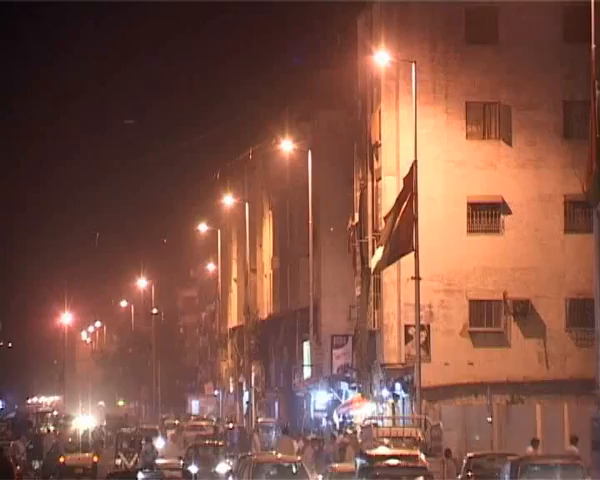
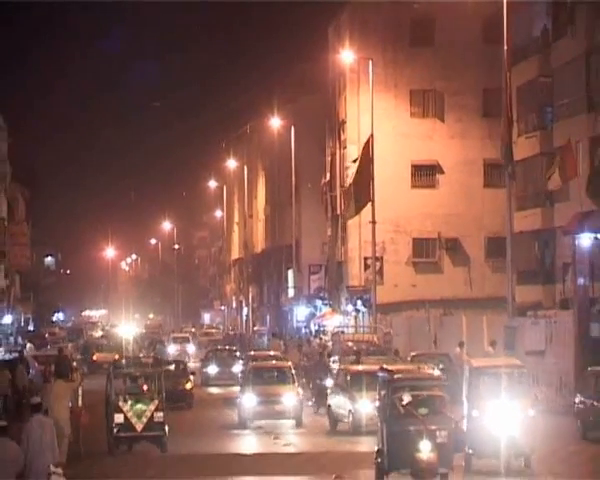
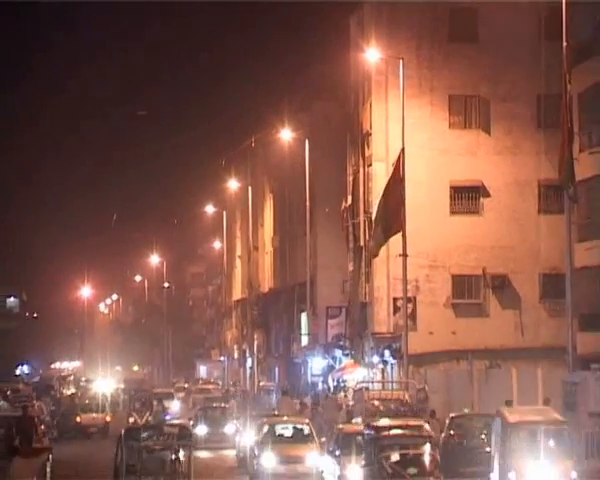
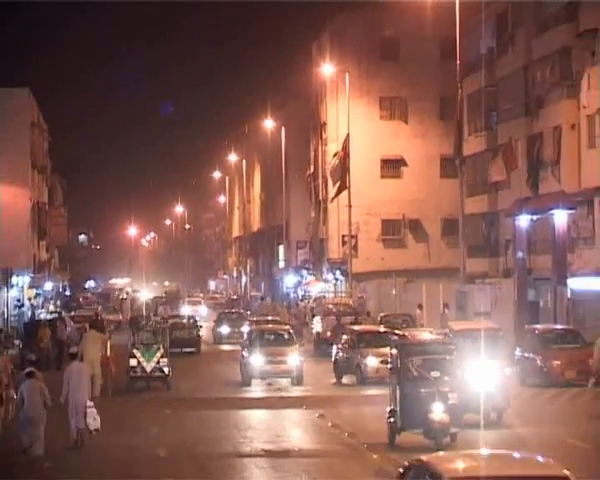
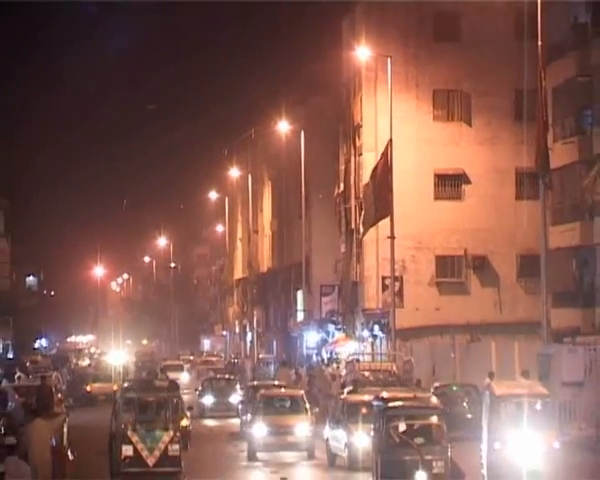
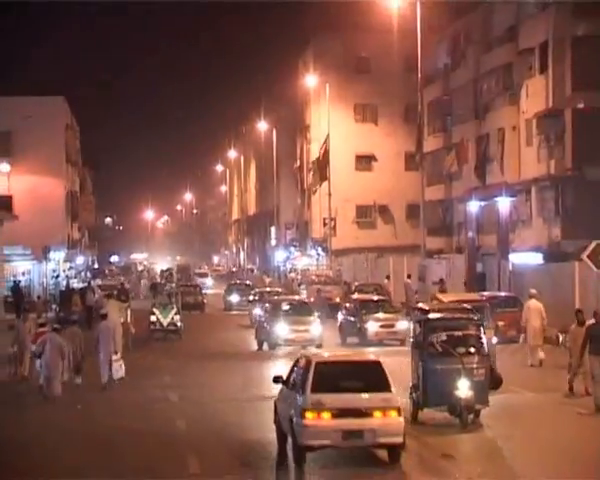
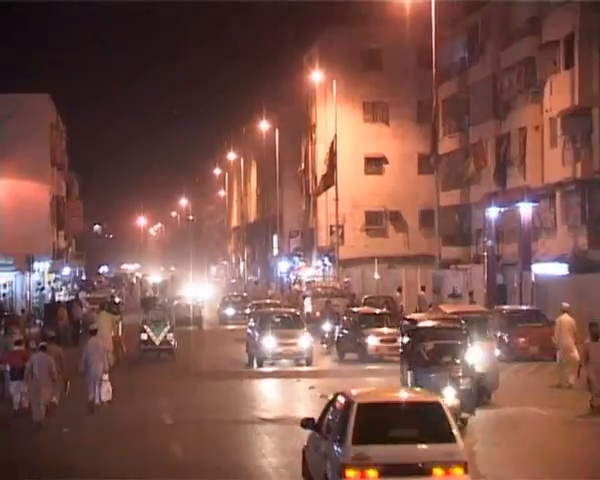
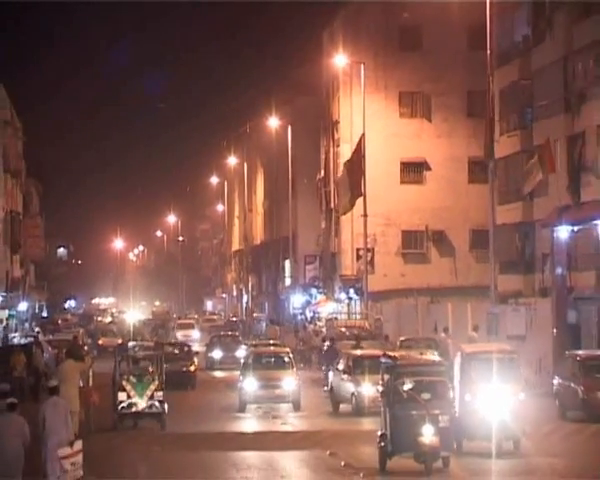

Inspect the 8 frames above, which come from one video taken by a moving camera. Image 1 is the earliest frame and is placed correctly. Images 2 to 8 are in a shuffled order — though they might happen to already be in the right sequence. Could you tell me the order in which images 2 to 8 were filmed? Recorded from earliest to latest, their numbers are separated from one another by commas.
3, 5, 2, 8, 4, 7, 6
